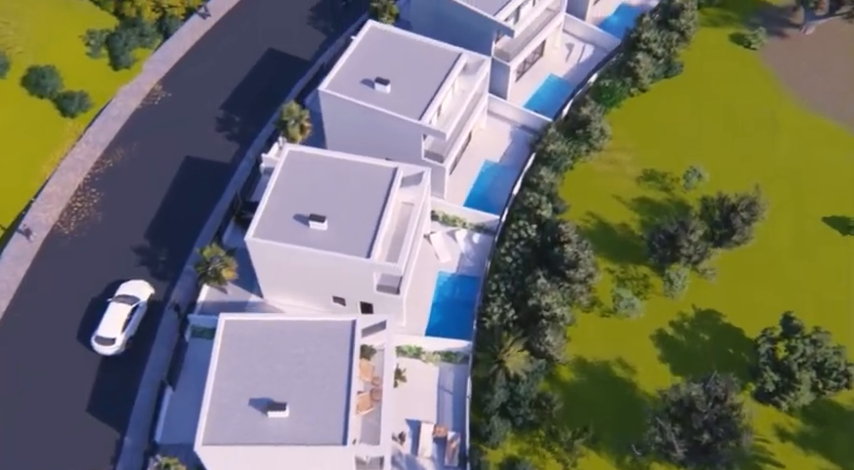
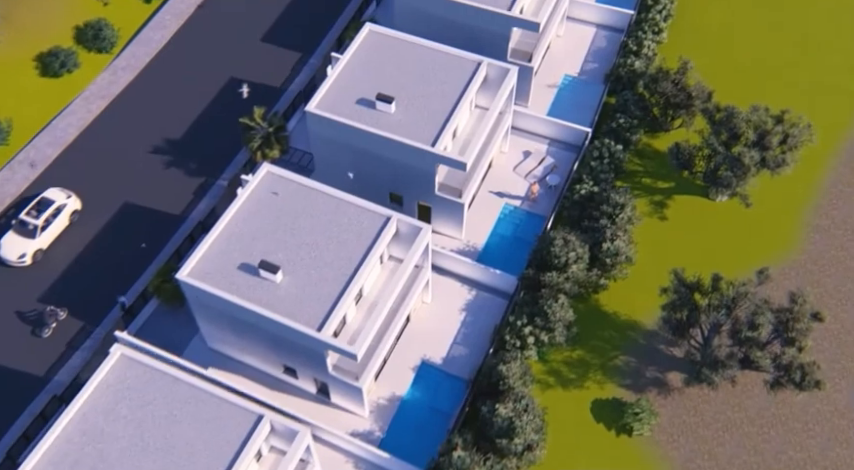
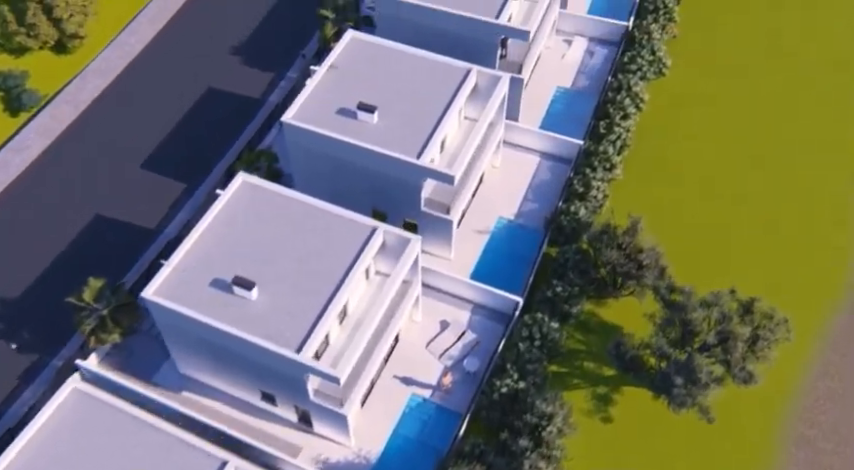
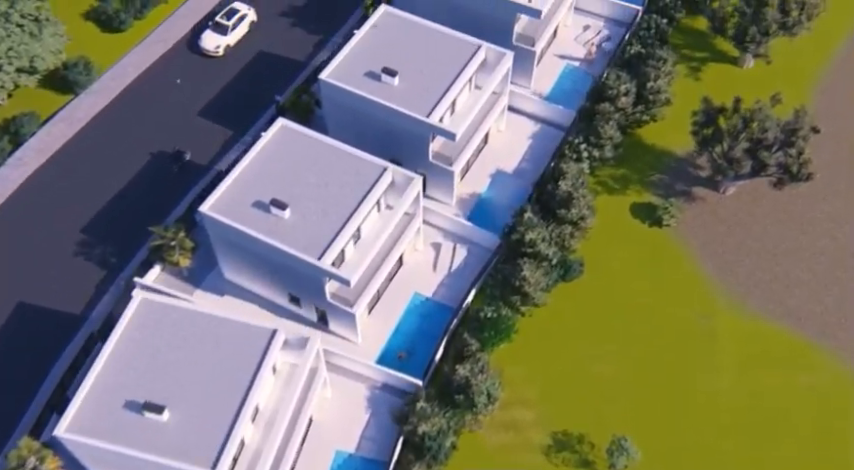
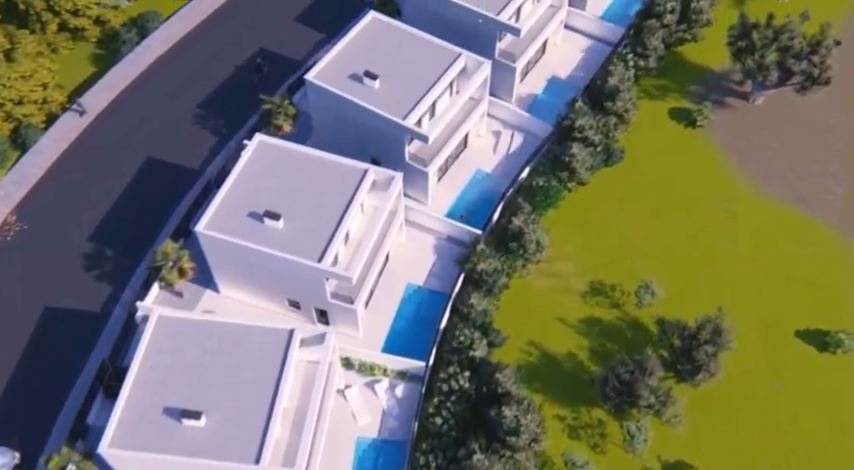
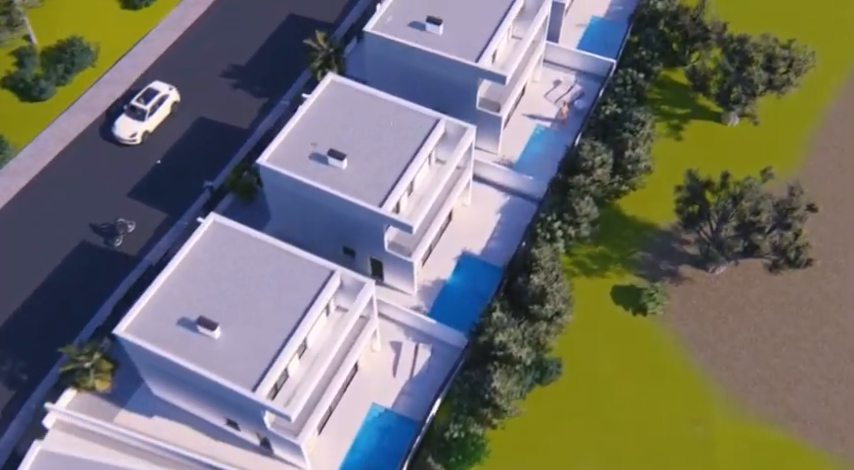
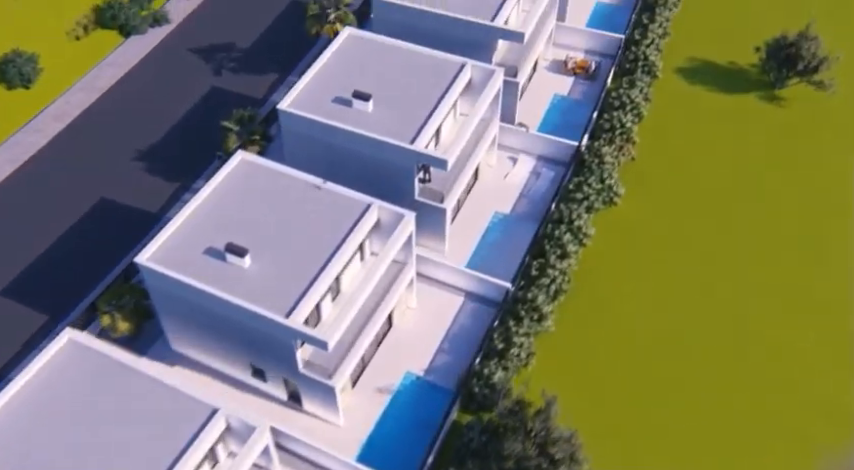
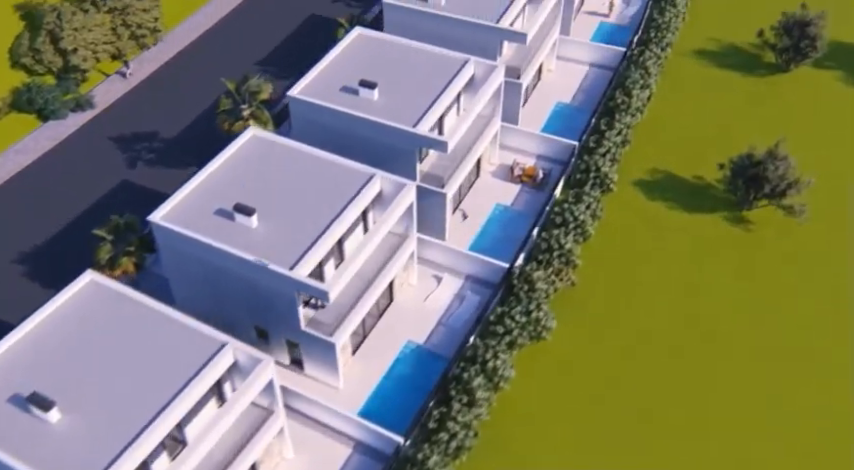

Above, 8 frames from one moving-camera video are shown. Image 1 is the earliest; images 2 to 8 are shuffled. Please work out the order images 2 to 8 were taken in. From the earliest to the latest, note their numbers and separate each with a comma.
5, 4, 6, 2, 3, 7, 8
